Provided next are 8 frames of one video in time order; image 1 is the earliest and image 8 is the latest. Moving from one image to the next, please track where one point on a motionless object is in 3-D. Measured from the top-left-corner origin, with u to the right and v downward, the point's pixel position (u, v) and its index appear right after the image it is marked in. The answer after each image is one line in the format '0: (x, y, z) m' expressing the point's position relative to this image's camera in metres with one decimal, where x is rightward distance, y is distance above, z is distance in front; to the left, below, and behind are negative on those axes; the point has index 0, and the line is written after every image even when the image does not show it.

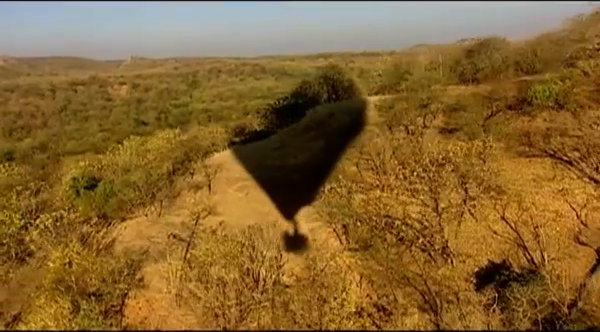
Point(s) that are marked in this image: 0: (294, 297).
0: (-0.3, -3.5, +16.7) m
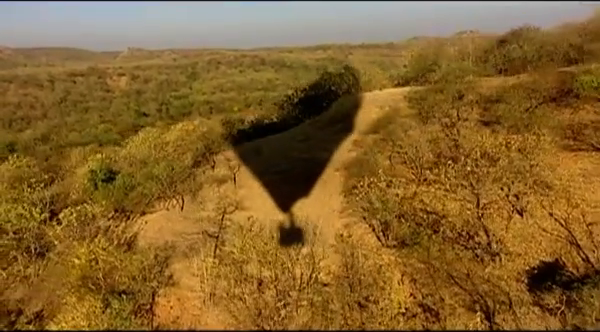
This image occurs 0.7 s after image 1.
0: (+0.8, -3.4, +16.0) m
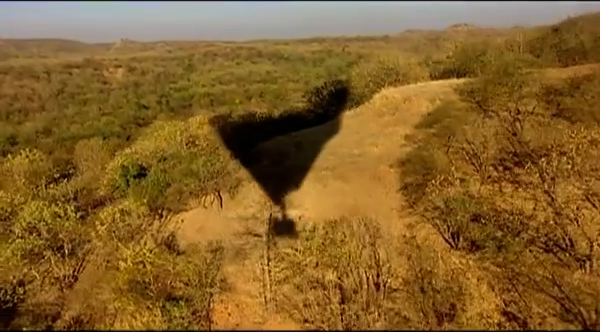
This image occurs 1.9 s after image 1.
0: (+2.5, -3.3, +14.9) m
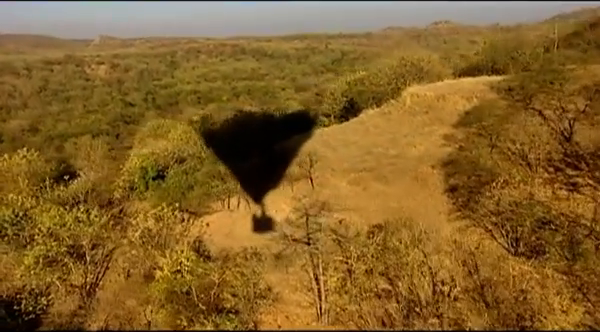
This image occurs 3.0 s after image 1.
0: (+3.9, -3.3, +14.1) m
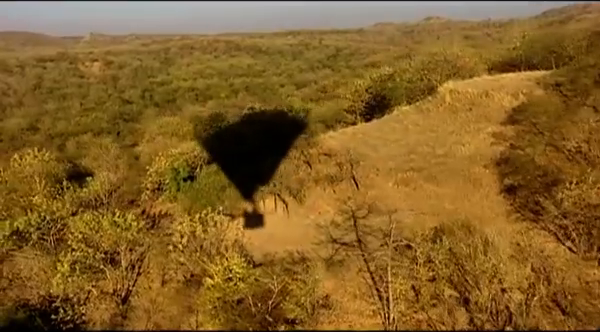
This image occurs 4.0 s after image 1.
0: (+5.4, -3.4, +13.4) m
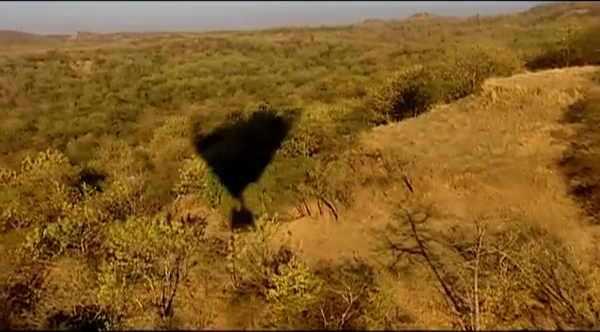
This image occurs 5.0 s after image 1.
0: (+7.1, -3.4, +12.6) m
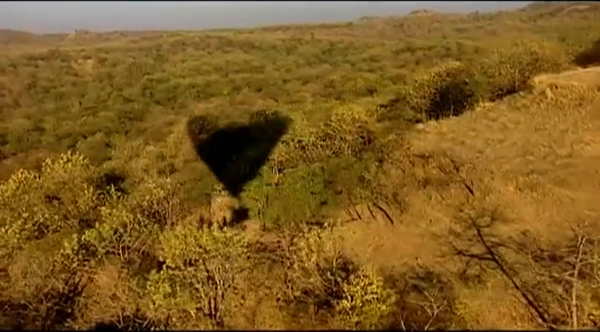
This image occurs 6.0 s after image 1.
0: (+8.7, -3.4, +11.8) m
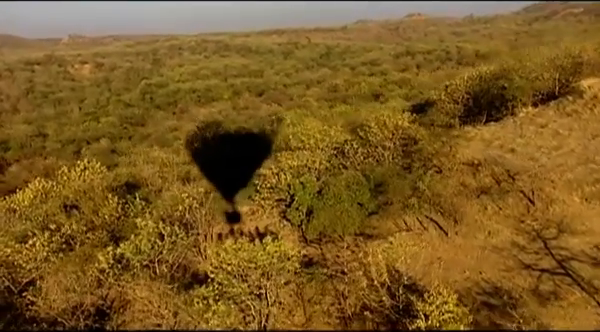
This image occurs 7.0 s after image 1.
0: (+10.3, -3.6, +11.0) m
